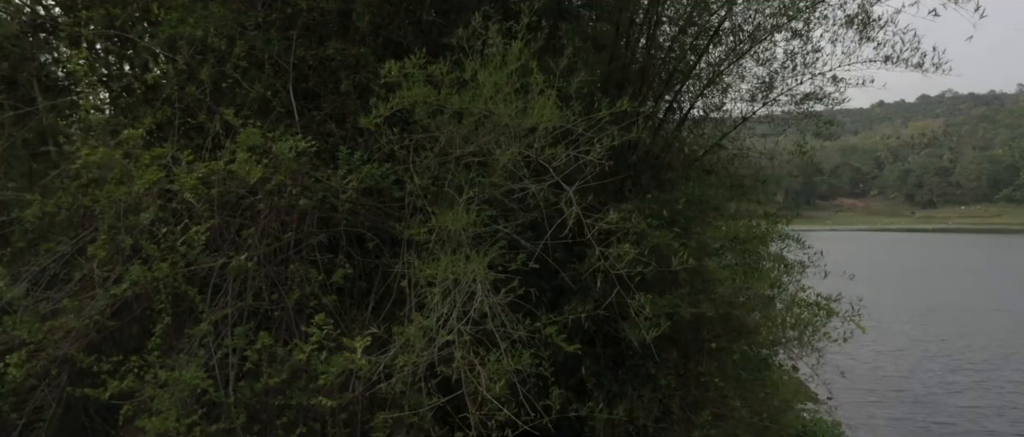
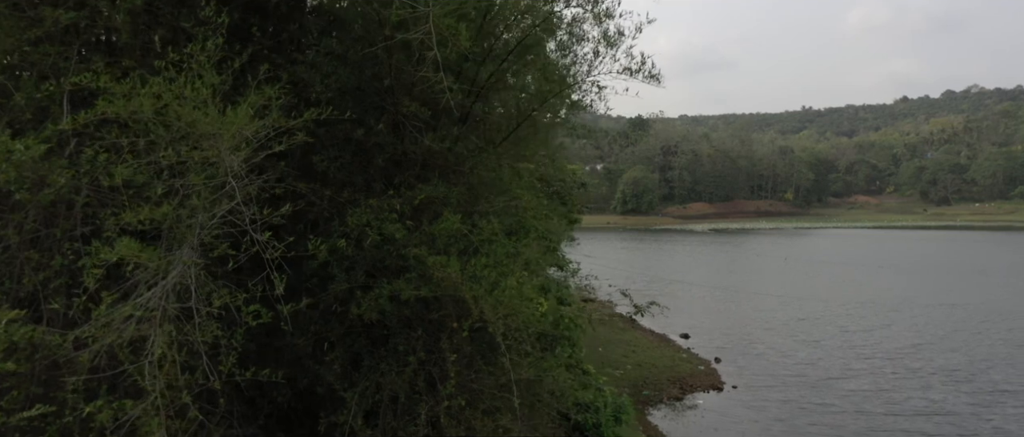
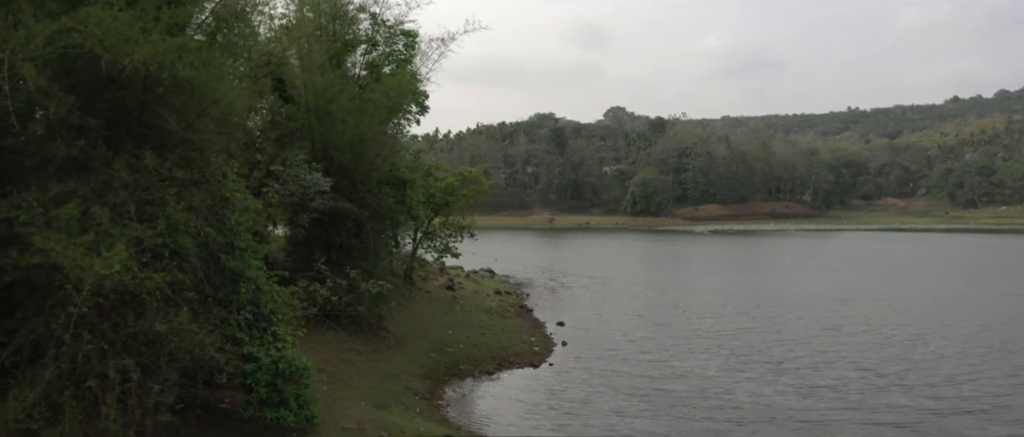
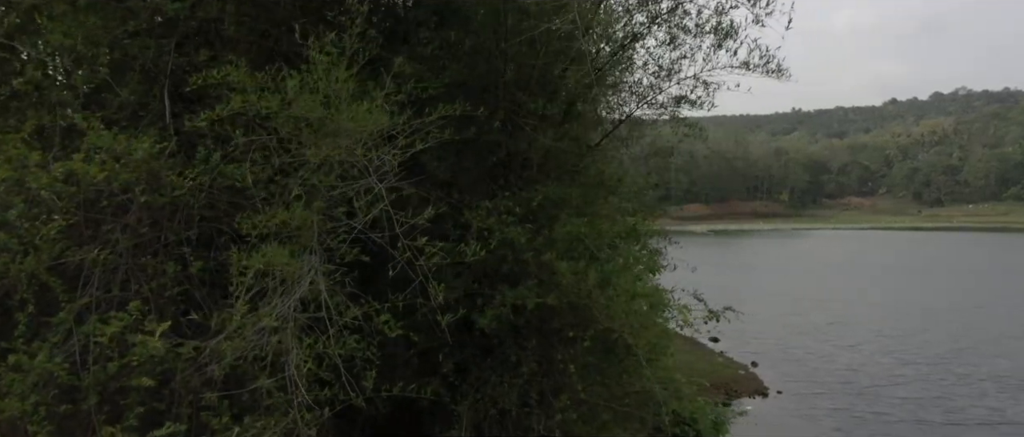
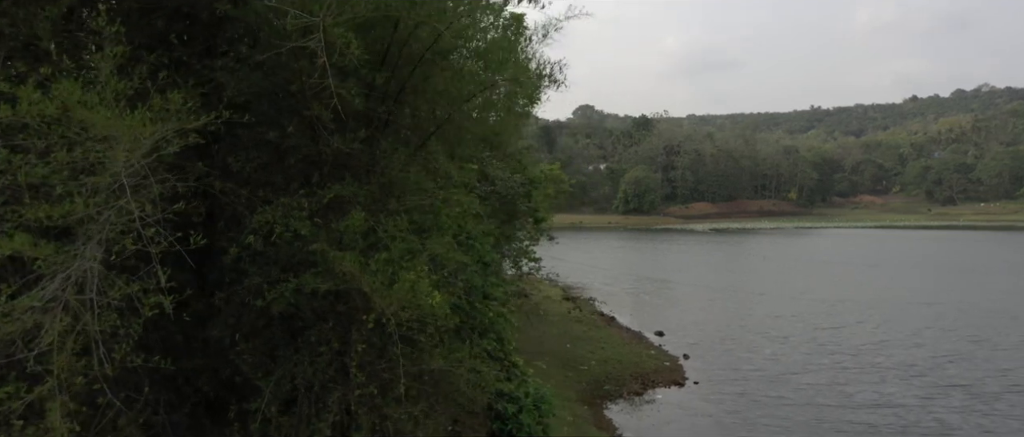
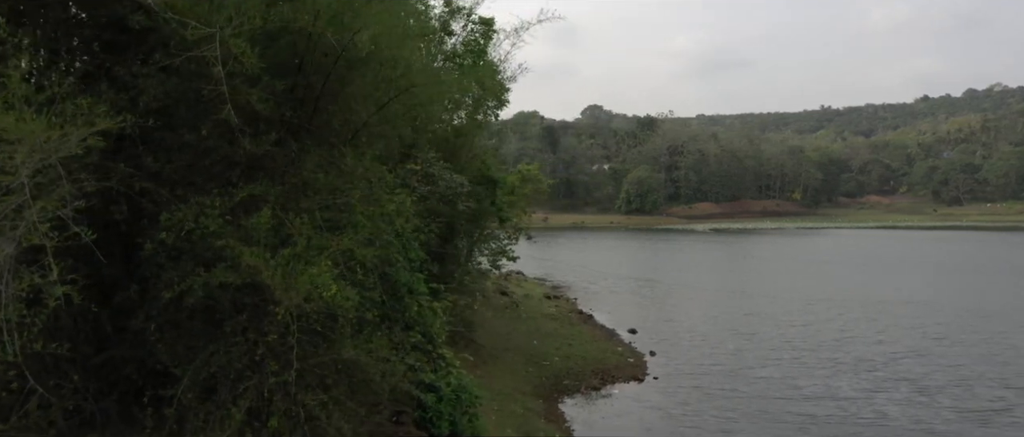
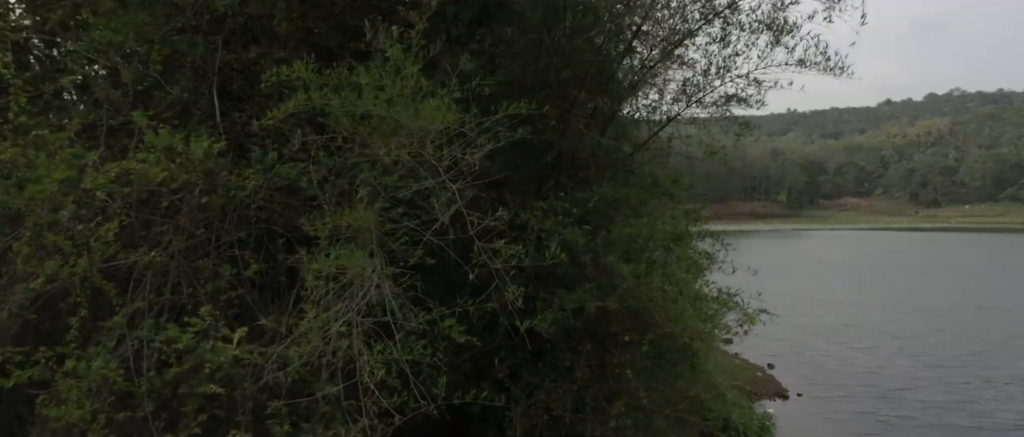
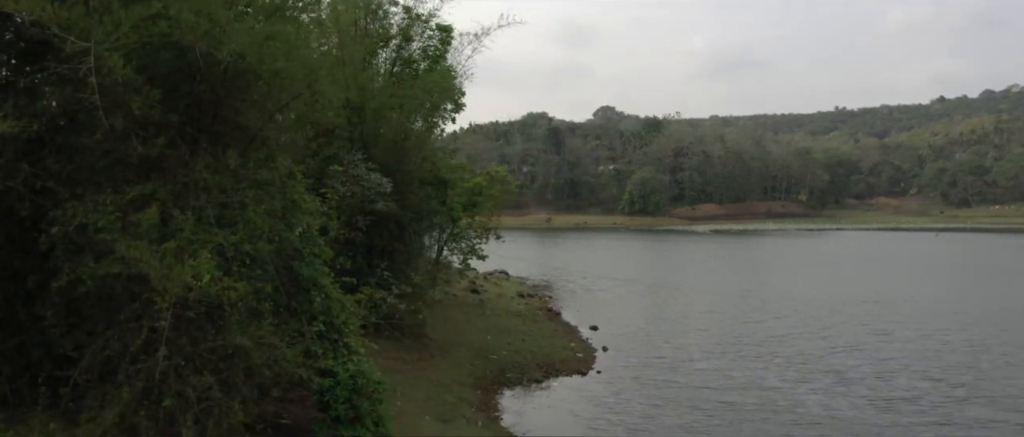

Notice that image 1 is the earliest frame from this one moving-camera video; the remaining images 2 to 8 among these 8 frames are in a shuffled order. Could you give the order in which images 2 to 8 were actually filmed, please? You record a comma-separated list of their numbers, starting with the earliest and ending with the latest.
7, 4, 2, 5, 6, 8, 3
